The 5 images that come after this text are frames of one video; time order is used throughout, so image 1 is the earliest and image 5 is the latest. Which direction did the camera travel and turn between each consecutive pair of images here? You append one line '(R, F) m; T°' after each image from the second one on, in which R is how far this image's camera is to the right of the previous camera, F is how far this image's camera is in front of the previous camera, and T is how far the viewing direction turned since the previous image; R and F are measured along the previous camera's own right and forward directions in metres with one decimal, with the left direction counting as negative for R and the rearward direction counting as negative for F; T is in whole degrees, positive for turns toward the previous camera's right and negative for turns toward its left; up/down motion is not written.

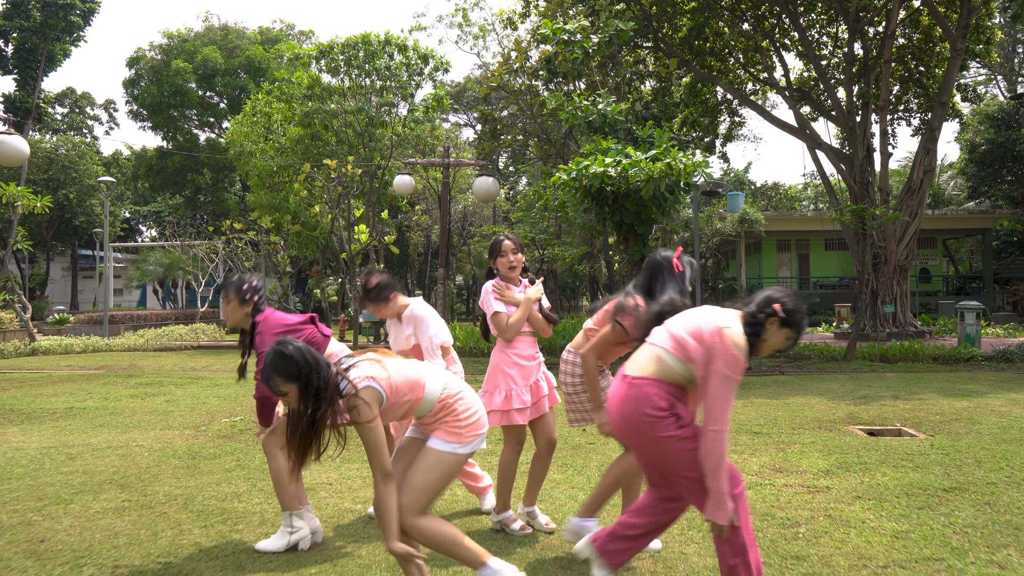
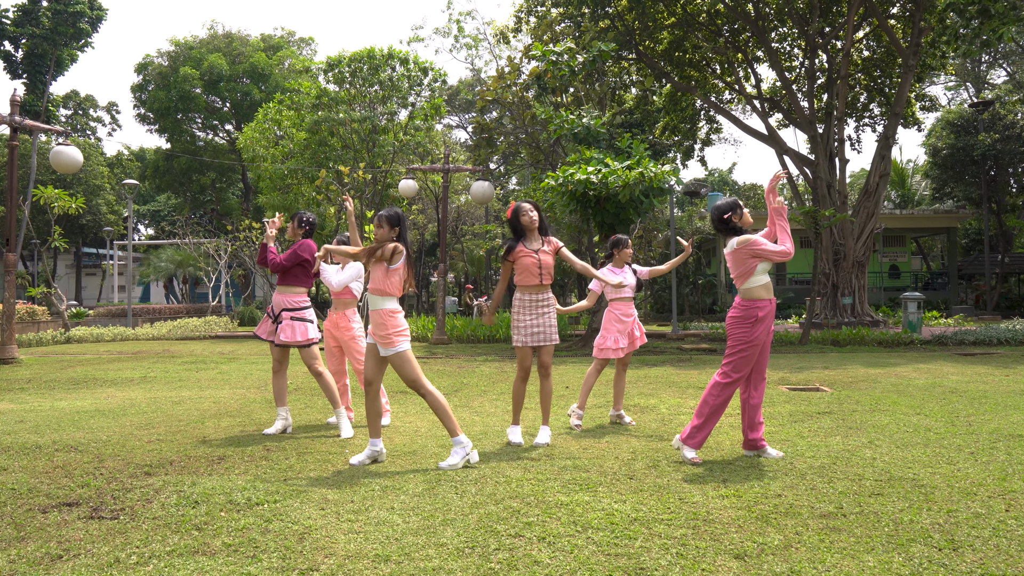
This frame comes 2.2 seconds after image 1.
(-0.1, -1.5) m; +1°
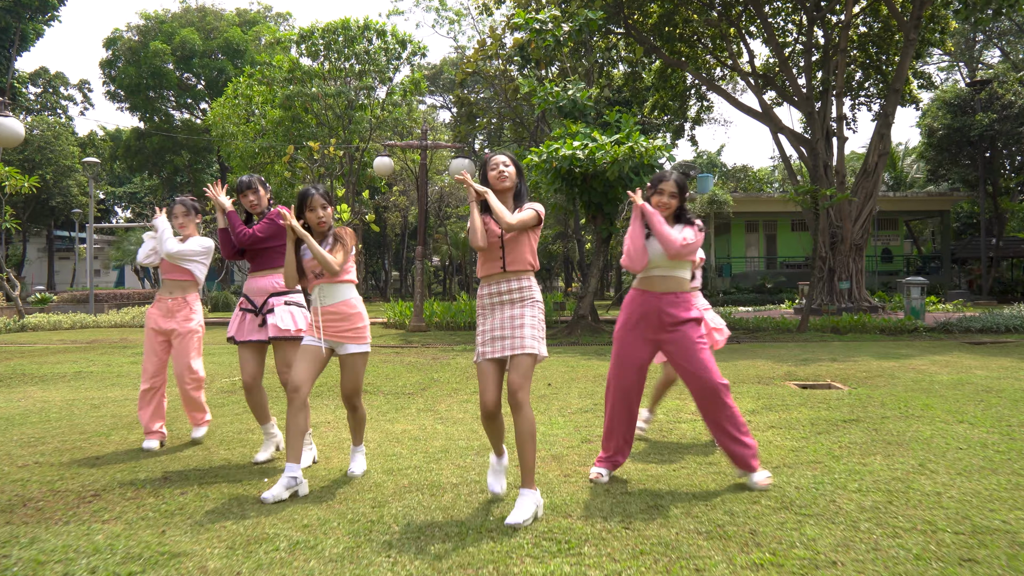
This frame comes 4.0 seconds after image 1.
(+0.1, +0.8) m; +1°
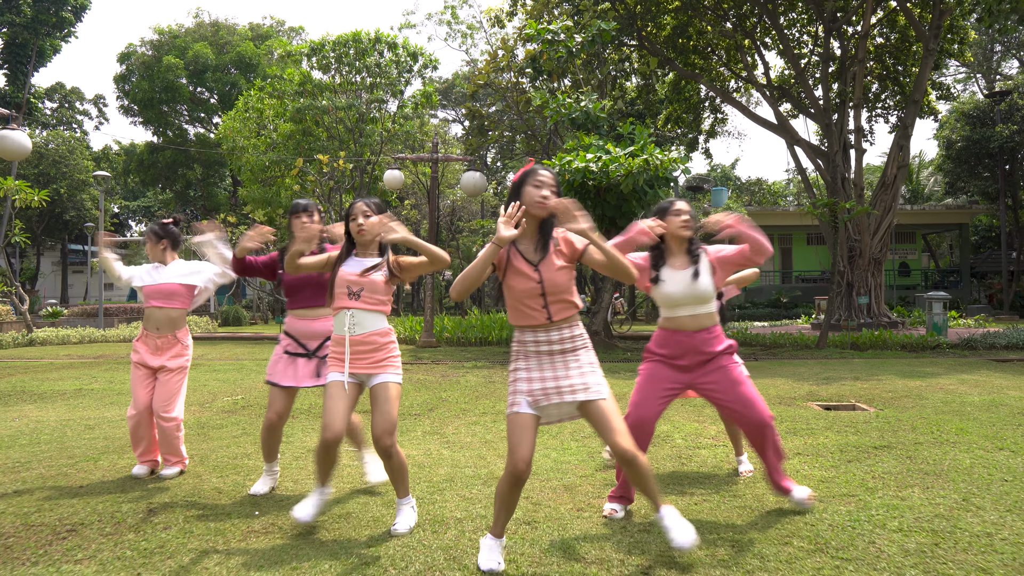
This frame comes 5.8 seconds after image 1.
(0.0, +0.2) m; -1°
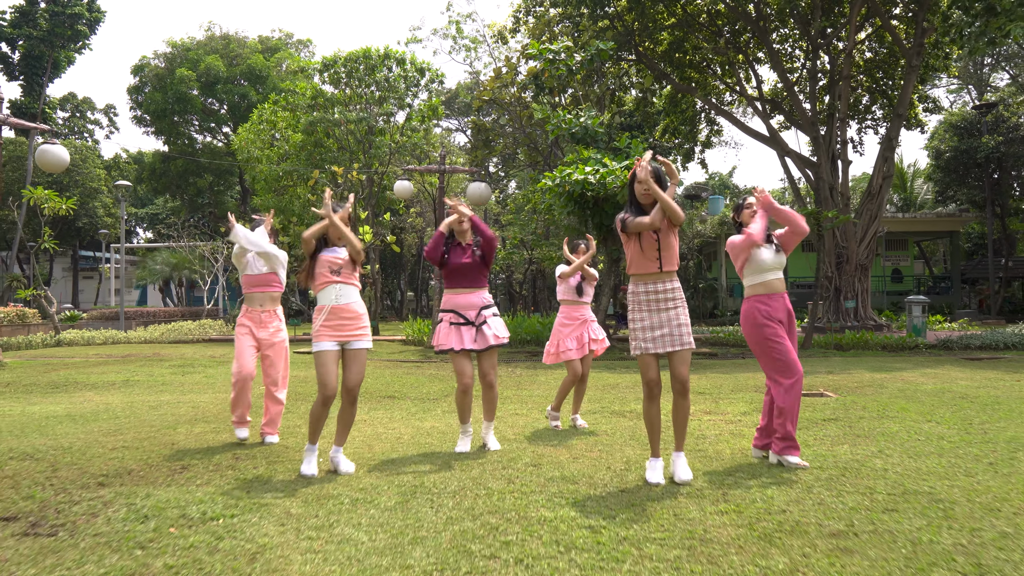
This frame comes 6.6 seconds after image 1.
(0.0, -0.8) m; 0°
